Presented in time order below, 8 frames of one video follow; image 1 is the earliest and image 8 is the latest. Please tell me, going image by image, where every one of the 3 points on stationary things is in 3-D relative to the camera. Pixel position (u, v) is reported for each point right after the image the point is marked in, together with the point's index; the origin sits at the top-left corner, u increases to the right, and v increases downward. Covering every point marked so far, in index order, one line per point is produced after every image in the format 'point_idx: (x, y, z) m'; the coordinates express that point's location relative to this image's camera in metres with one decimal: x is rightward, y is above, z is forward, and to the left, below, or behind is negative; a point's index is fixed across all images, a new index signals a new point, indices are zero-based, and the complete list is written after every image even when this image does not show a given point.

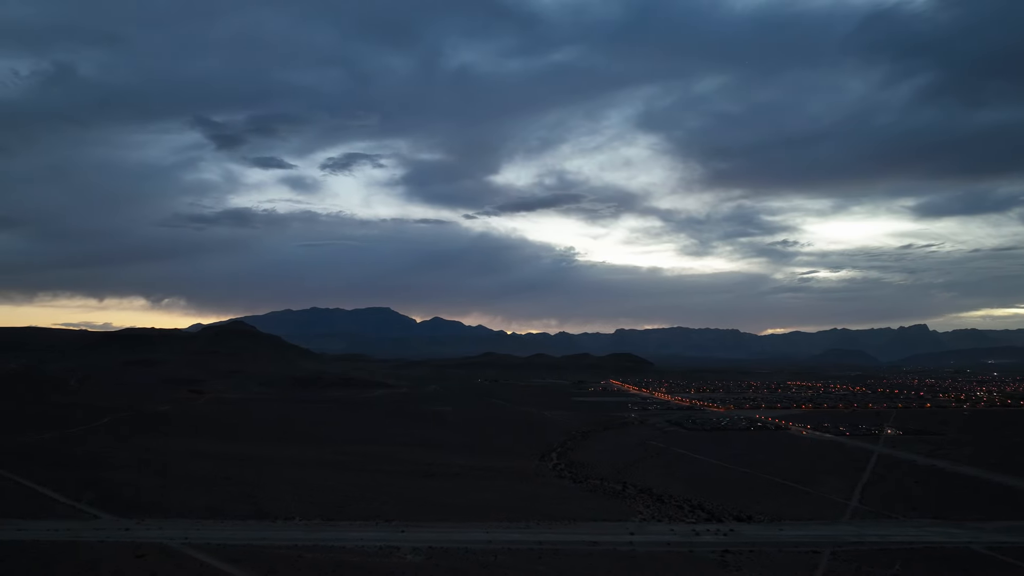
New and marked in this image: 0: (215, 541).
0: (-8.6, -7.3, +19.6) m
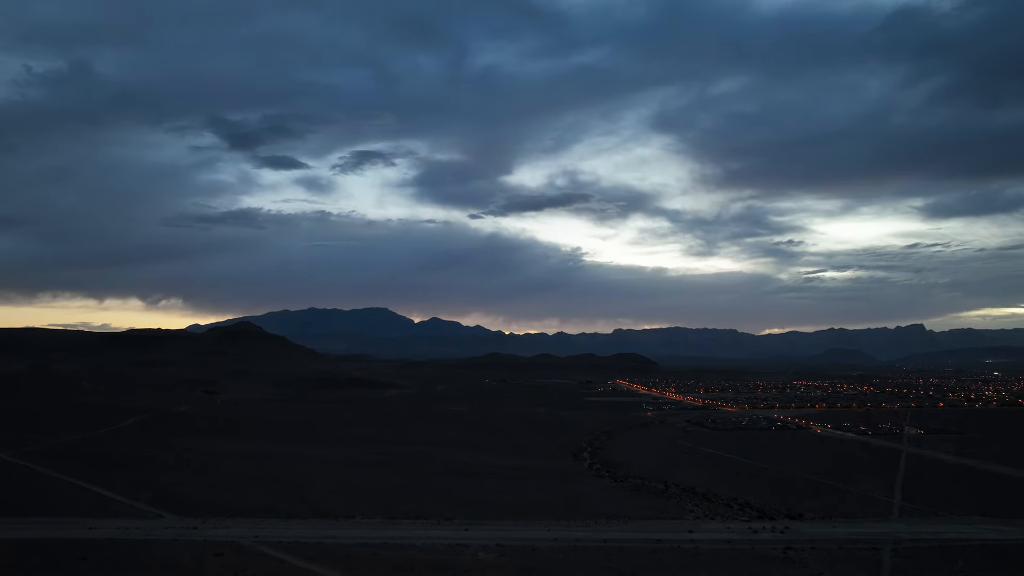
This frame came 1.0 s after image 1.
0: (-6.6, -7.3, +19.7) m
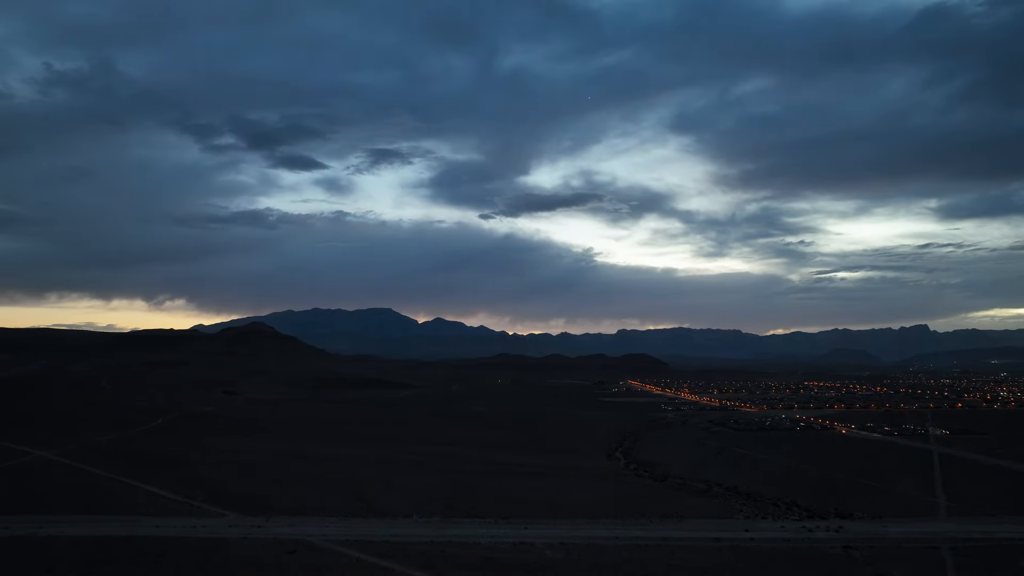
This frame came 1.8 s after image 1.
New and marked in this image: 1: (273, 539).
0: (-4.7, -7.4, +20.0) m
1: (-6.8, -7.2, +19.2) m
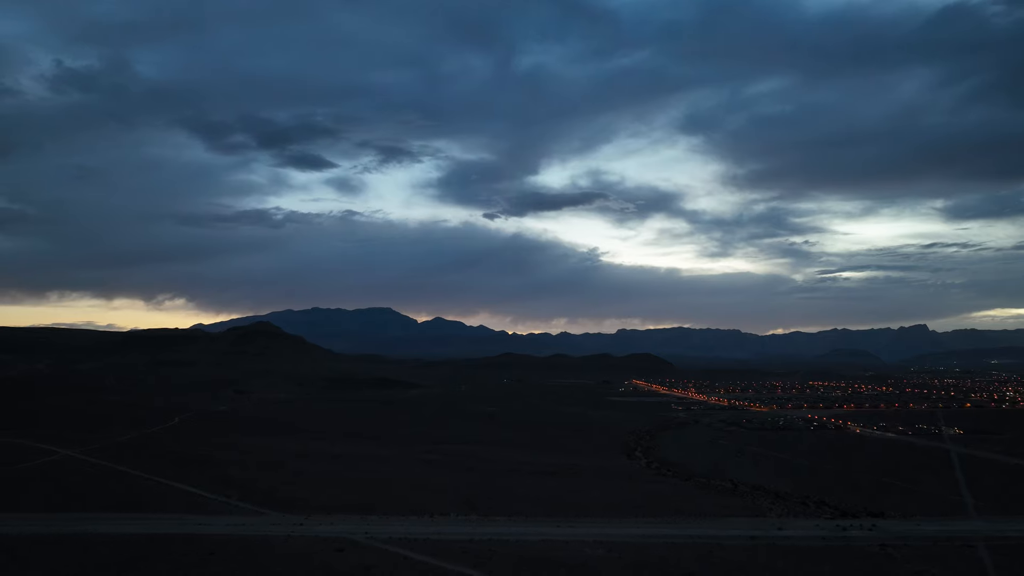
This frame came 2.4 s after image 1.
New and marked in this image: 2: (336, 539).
0: (-3.5, -7.4, +20.1) m
1: (-5.6, -7.2, +19.4) m
2: (-5.0, -7.2, +19.3) m
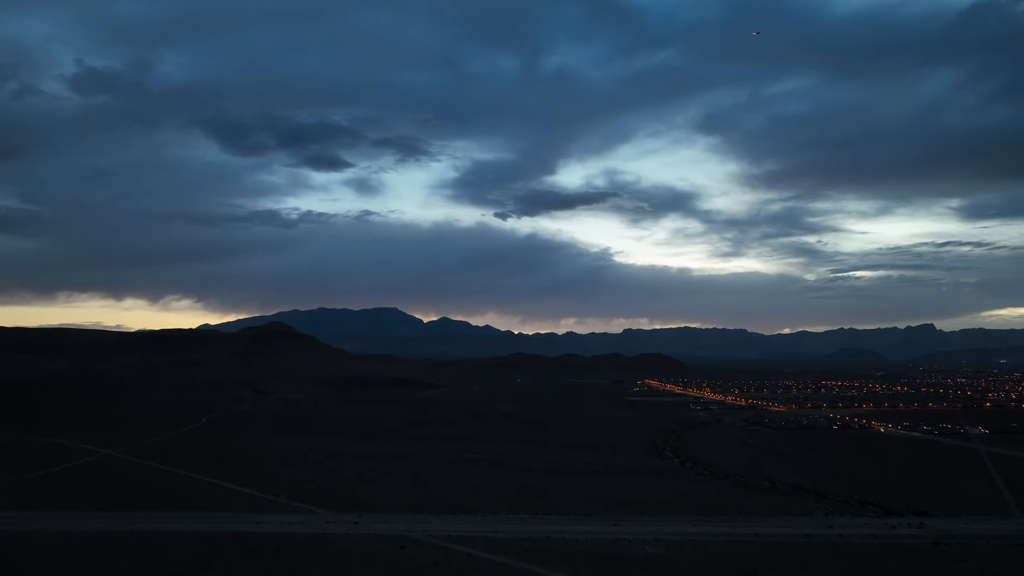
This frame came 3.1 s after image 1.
0: (-1.8, -7.4, +20.3) m
1: (-3.9, -7.2, +19.6) m
2: (-3.3, -7.2, +19.5) m
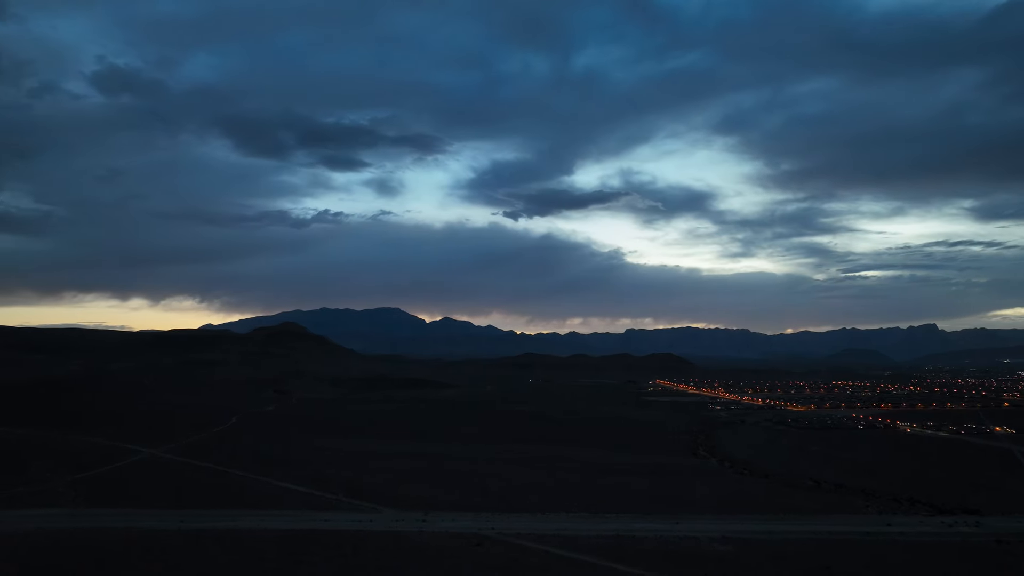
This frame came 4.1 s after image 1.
0: (+0.3, -7.4, +20.6) m
1: (-1.8, -7.2, +19.8) m
2: (-1.2, -7.3, +19.8) m
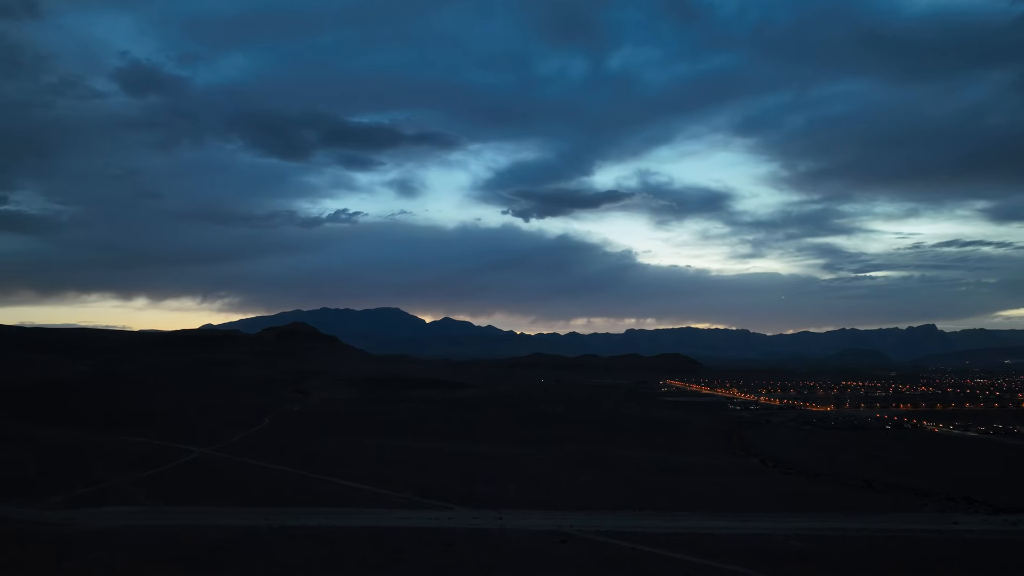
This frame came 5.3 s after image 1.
0: (+2.7, -7.4, +20.8) m
1: (+0.6, -7.3, +20.1) m
2: (+1.2, -7.3, +20.0) m
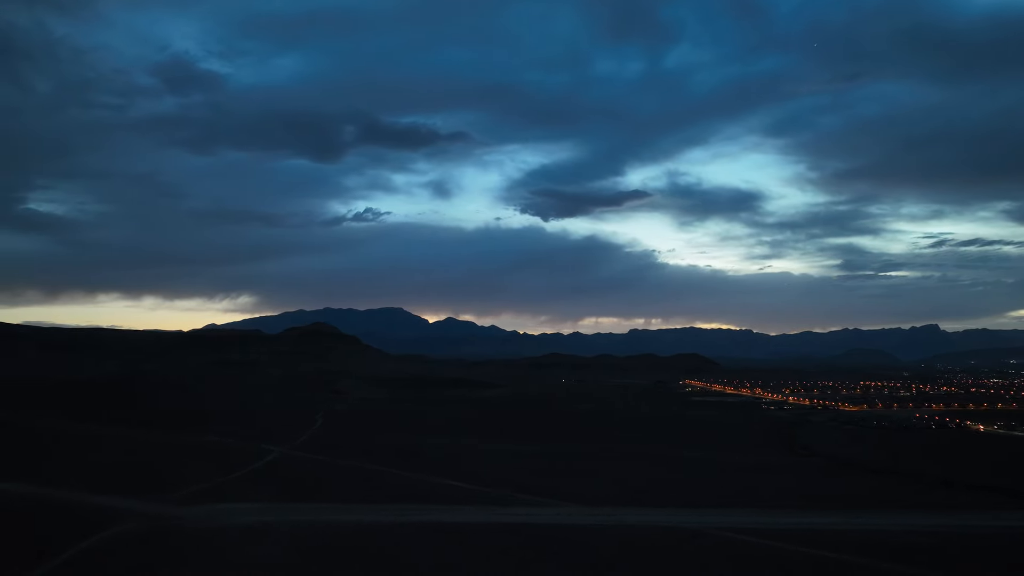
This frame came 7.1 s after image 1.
0: (+6.6, -7.5, +21.2) m
1: (+4.5, -7.3, +20.5) m
2: (+5.1, -7.3, +20.4) m
